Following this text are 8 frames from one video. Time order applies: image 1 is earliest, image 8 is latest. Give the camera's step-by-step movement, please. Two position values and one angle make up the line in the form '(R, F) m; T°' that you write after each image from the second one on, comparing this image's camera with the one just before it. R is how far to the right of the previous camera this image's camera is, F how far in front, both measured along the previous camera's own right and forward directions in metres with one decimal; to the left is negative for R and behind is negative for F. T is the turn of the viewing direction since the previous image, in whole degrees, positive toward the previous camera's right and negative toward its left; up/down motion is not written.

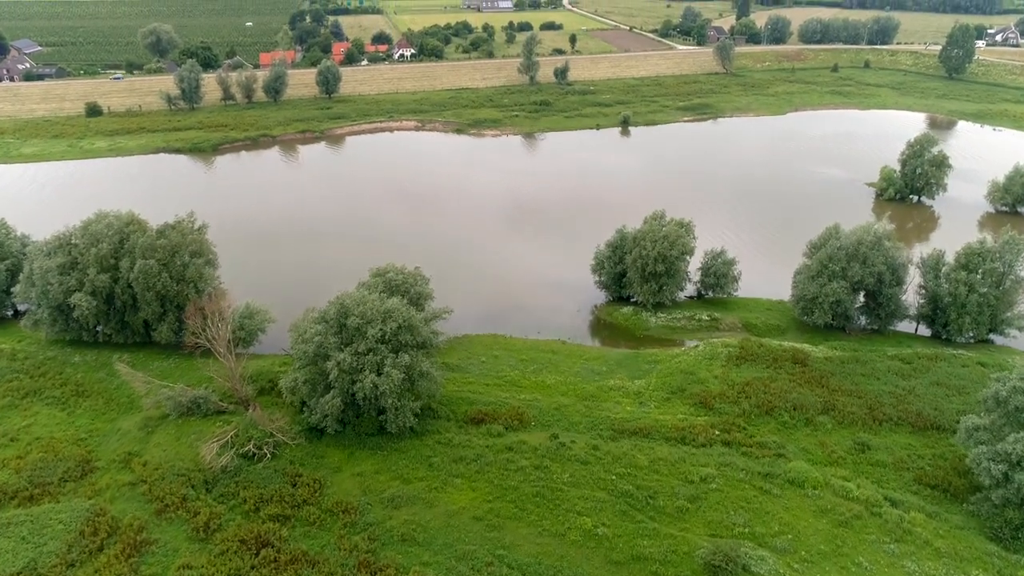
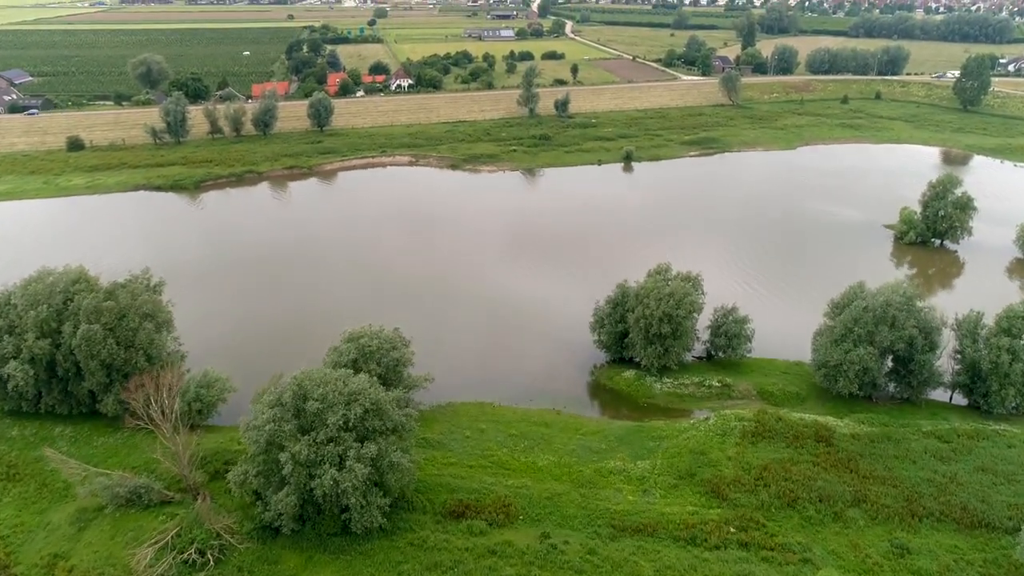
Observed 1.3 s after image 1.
(+0.4, +2.4) m; 0°
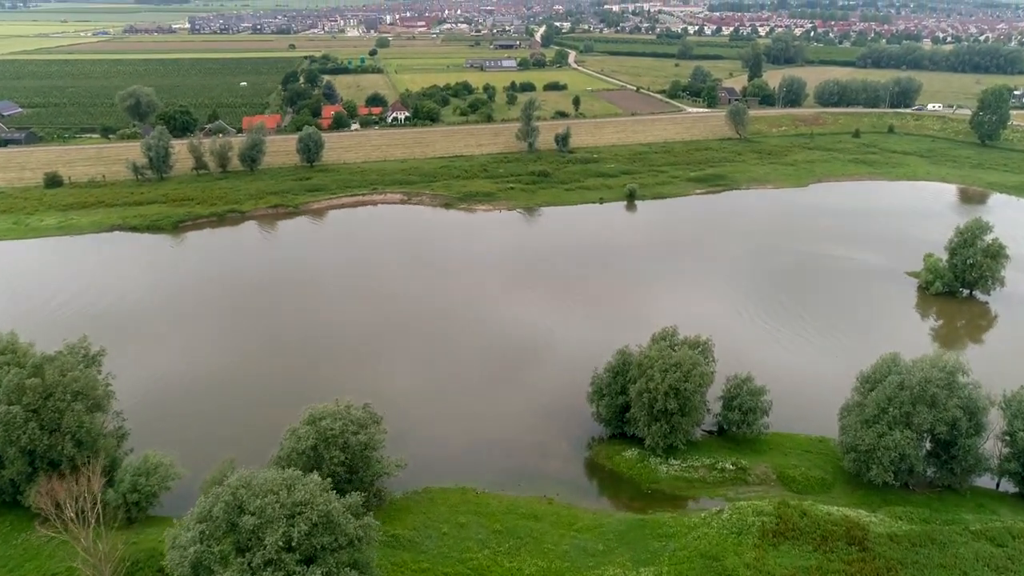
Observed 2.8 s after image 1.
(+0.5, +2.6) m; 0°
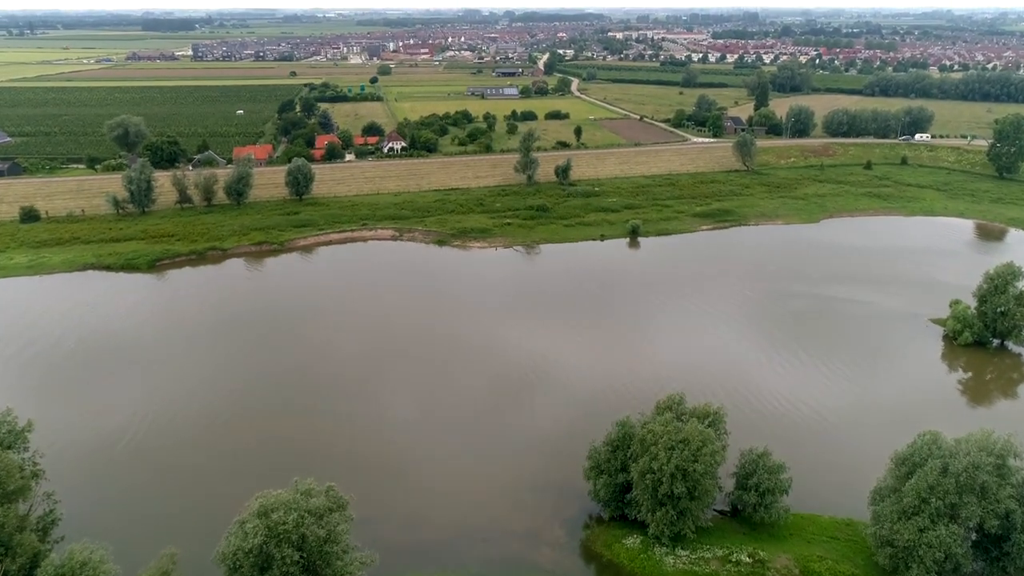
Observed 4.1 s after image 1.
(+0.4, +2.4) m; 0°
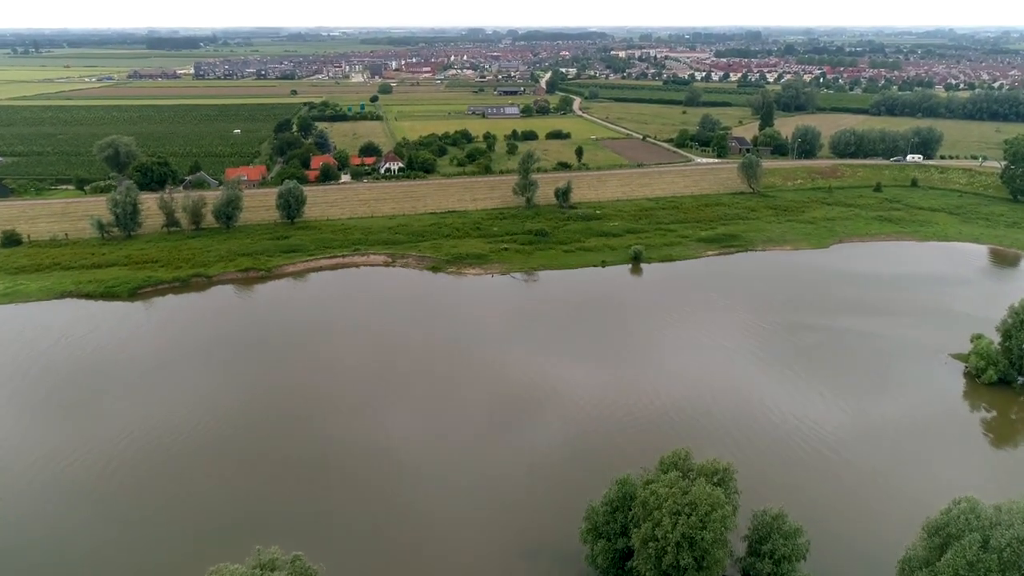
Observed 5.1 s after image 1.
(+0.3, +1.7) m; 0°
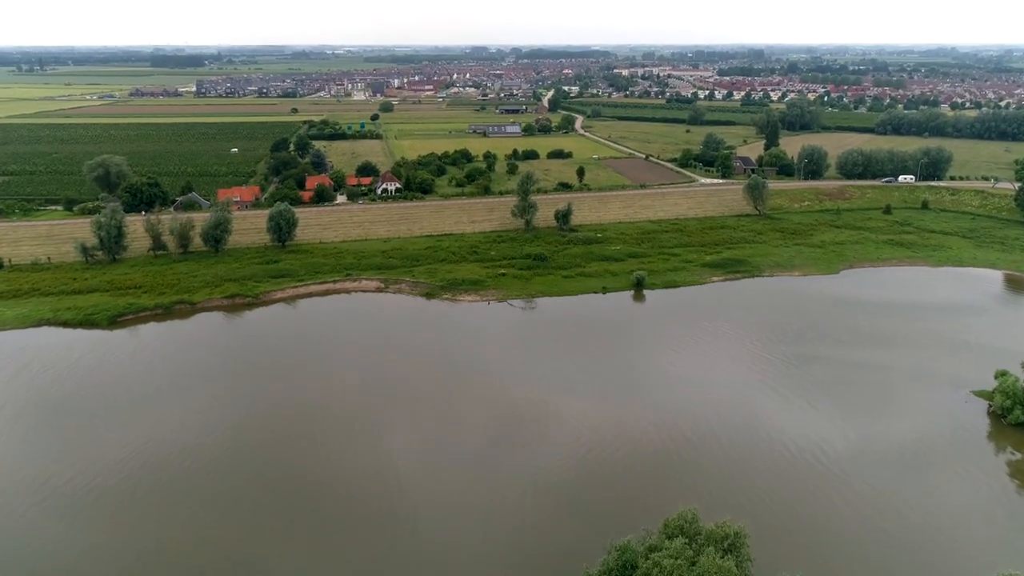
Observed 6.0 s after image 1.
(+0.3, +1.7) m; 0°
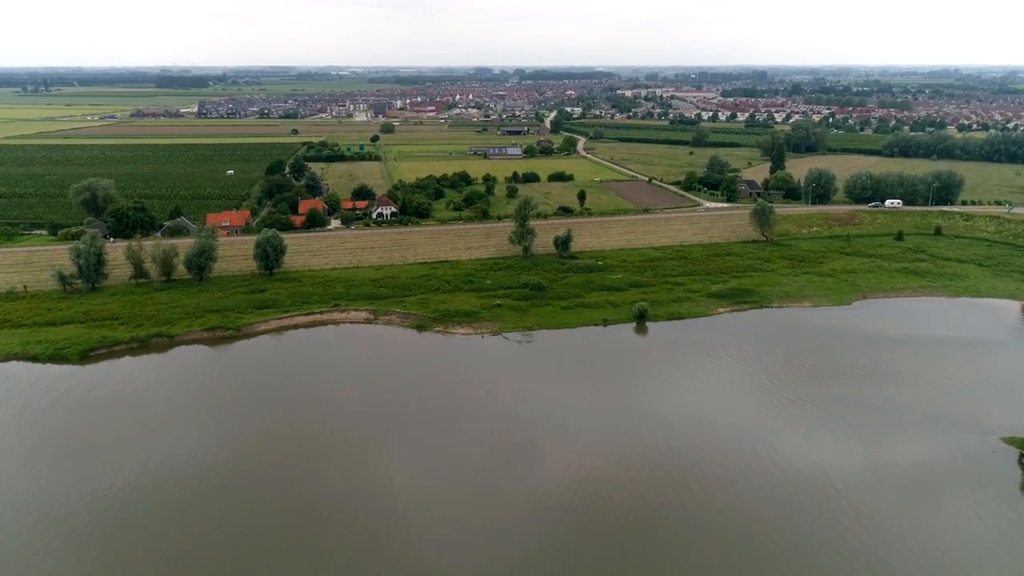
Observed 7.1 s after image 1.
(+0.4, +2.0) m; 0°
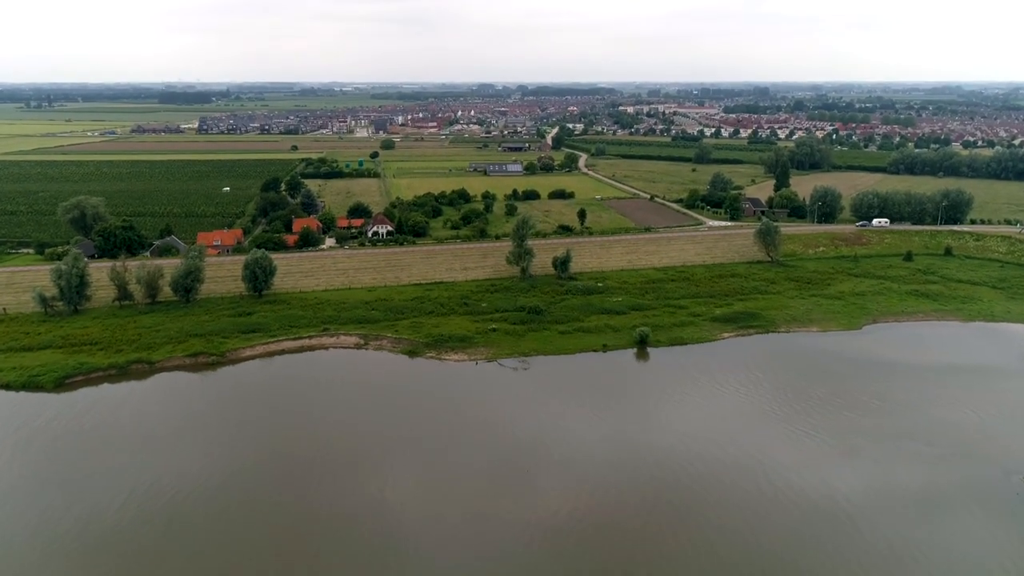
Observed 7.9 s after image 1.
(+0.3, +1.5) m; 0°
